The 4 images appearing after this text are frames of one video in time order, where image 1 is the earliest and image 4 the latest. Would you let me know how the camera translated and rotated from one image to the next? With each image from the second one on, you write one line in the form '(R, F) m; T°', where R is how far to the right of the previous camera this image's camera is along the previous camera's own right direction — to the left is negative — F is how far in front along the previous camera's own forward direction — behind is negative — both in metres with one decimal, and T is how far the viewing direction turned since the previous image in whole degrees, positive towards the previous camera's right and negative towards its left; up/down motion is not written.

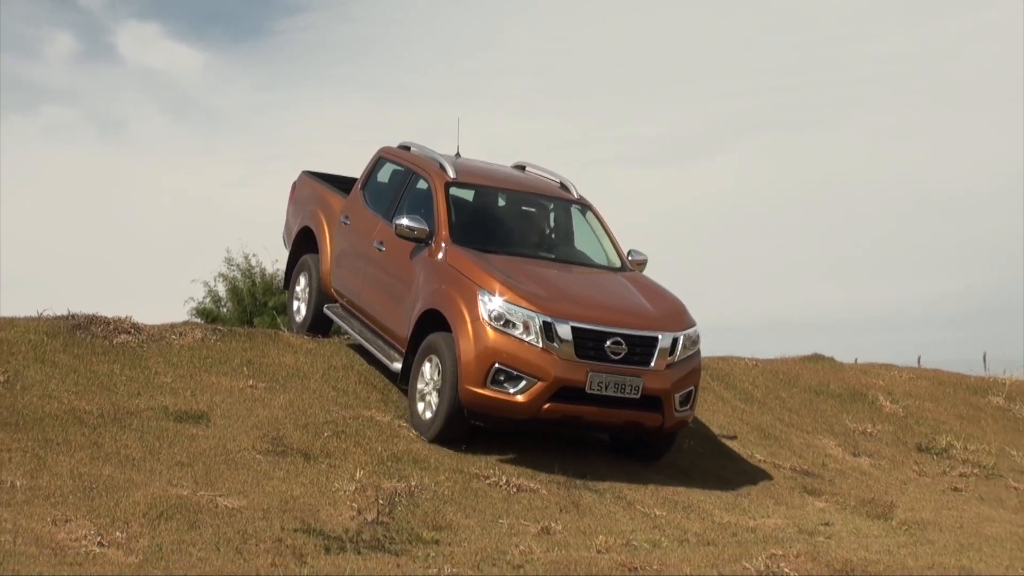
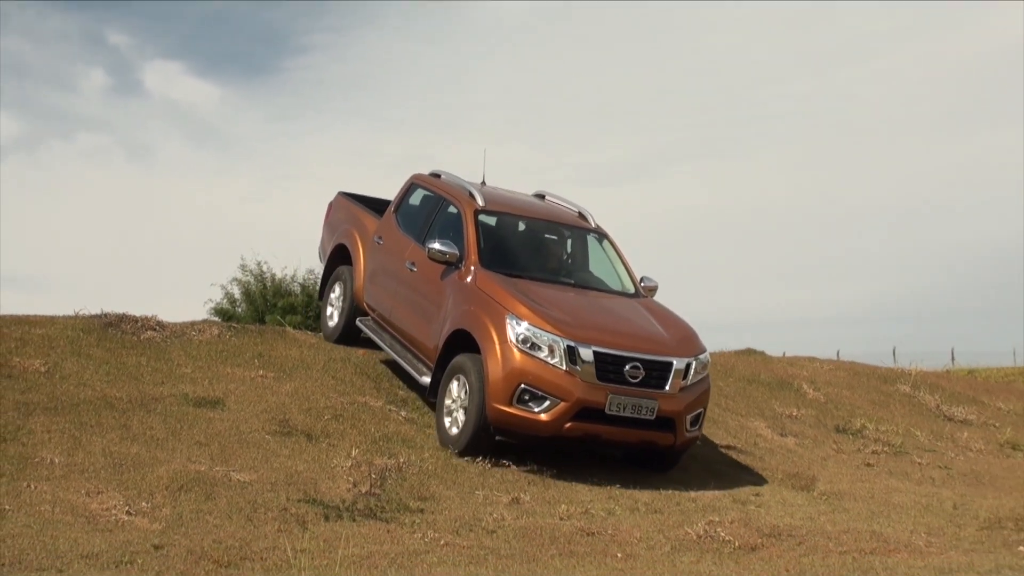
(+0.2, -1.1) m; 0°
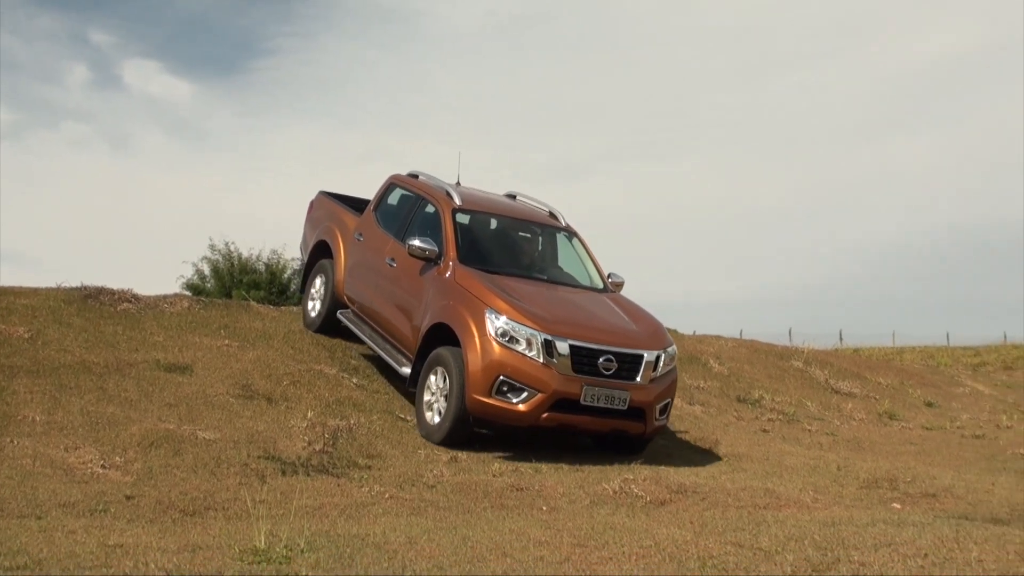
(+0.2, -0.9) m; +2°
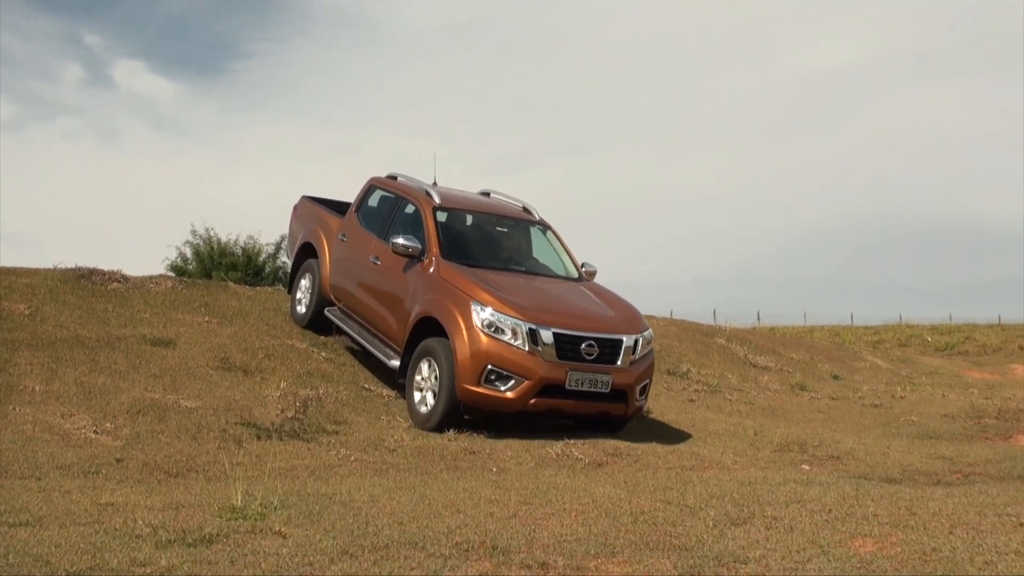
(+0.3, -1.0) m; +1°
